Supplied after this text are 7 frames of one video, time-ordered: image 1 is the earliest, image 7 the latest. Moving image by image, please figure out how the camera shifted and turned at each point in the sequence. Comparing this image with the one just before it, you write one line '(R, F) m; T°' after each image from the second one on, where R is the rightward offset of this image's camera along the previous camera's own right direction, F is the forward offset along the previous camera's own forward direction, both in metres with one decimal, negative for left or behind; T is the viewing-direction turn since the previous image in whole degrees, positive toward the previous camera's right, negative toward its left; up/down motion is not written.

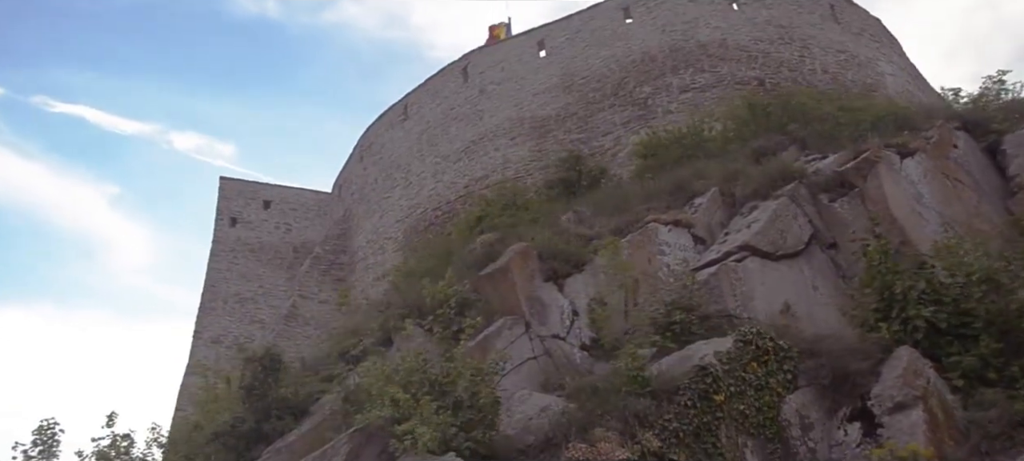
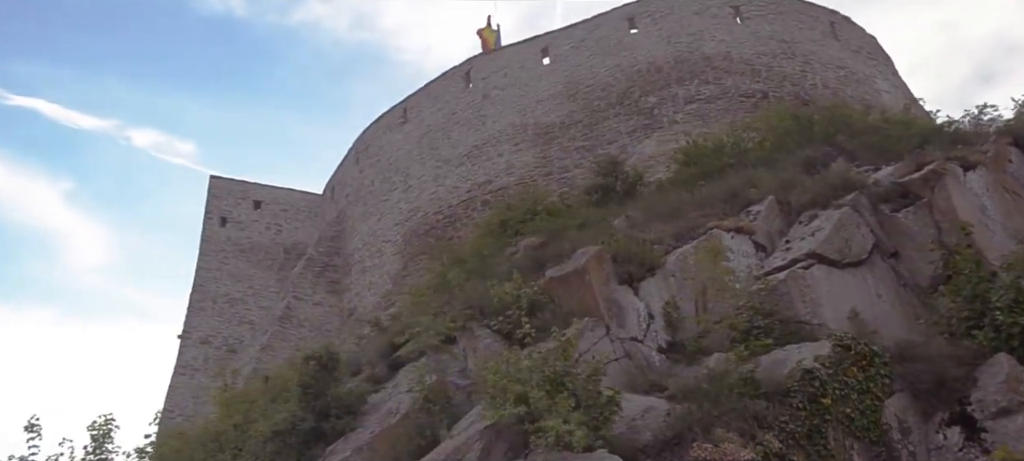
(-0.7, 0.0) m; +2°
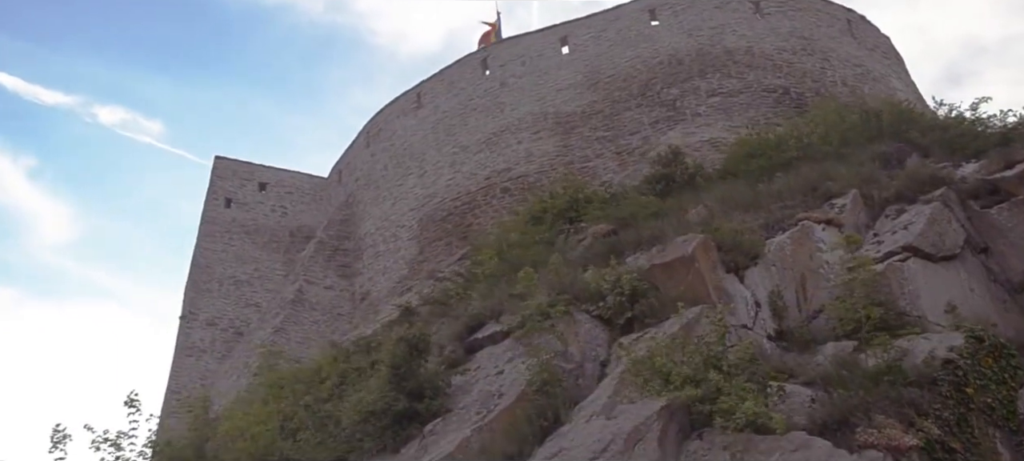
(-0.8, 0.0) m; +1°
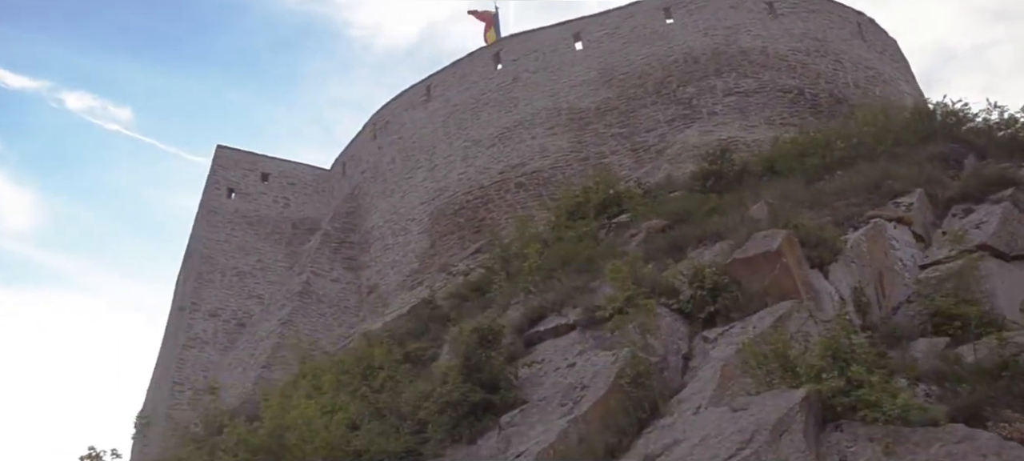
(-0.7, 0.0) m; +1°
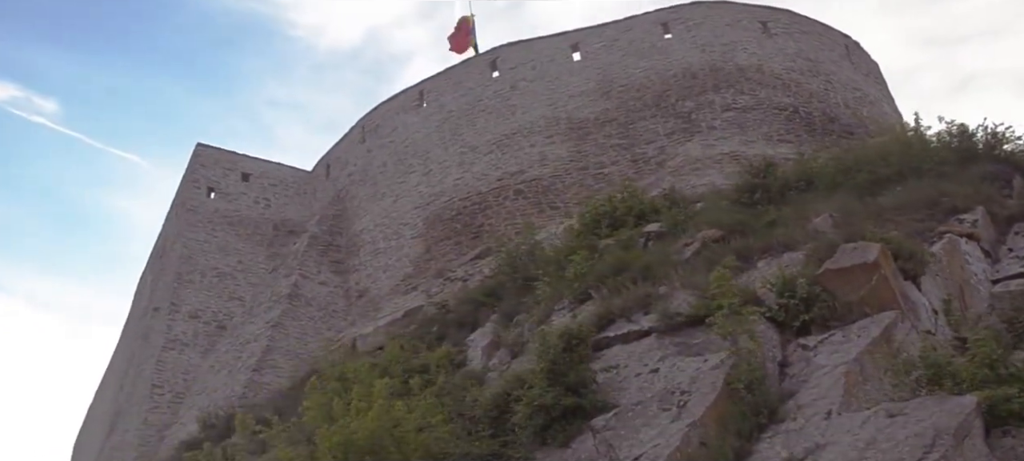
(-1.0, 0.0) m; +4°
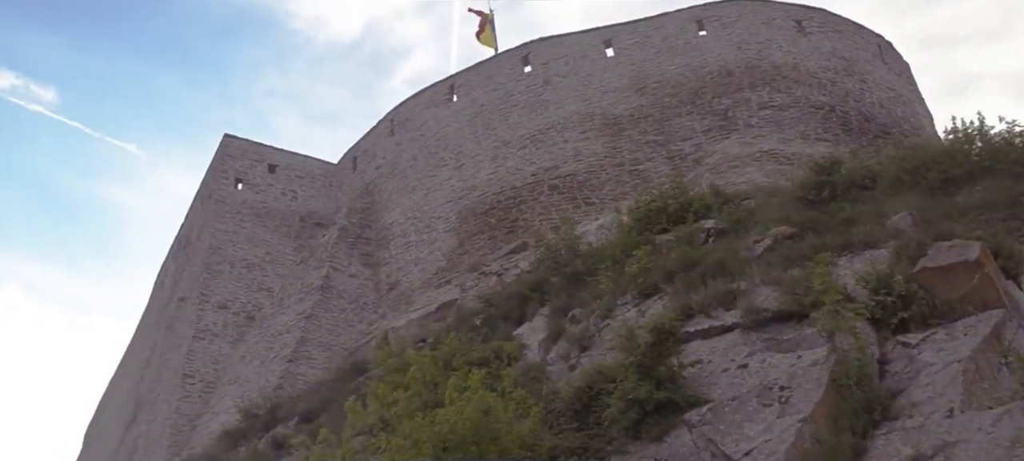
(-0.6, 0.0) m; 0°
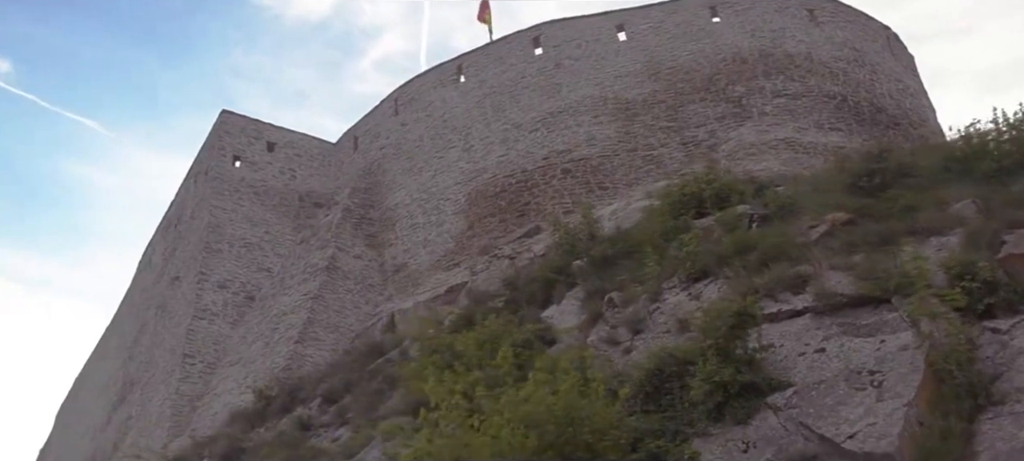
(-0.8, +0.1) m; +2°
